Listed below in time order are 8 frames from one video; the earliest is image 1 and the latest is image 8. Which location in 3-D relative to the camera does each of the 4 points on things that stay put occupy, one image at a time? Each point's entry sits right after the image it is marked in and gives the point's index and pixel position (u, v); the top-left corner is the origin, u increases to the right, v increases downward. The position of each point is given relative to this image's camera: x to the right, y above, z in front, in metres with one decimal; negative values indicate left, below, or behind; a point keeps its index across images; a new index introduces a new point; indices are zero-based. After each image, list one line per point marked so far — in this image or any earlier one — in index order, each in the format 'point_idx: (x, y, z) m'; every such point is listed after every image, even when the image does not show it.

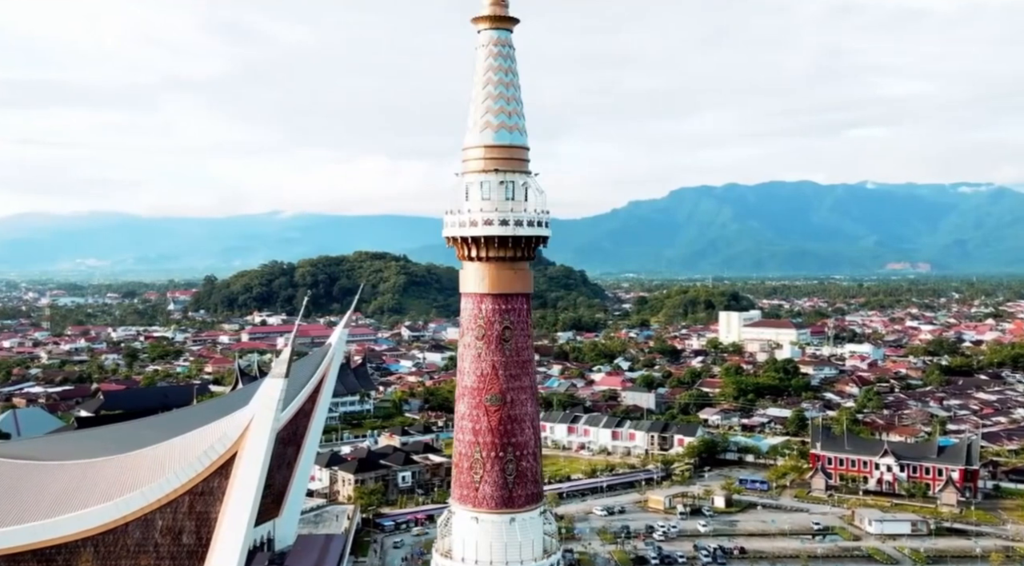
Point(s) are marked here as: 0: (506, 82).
0: (-0.1, +2.9, +14.4) m
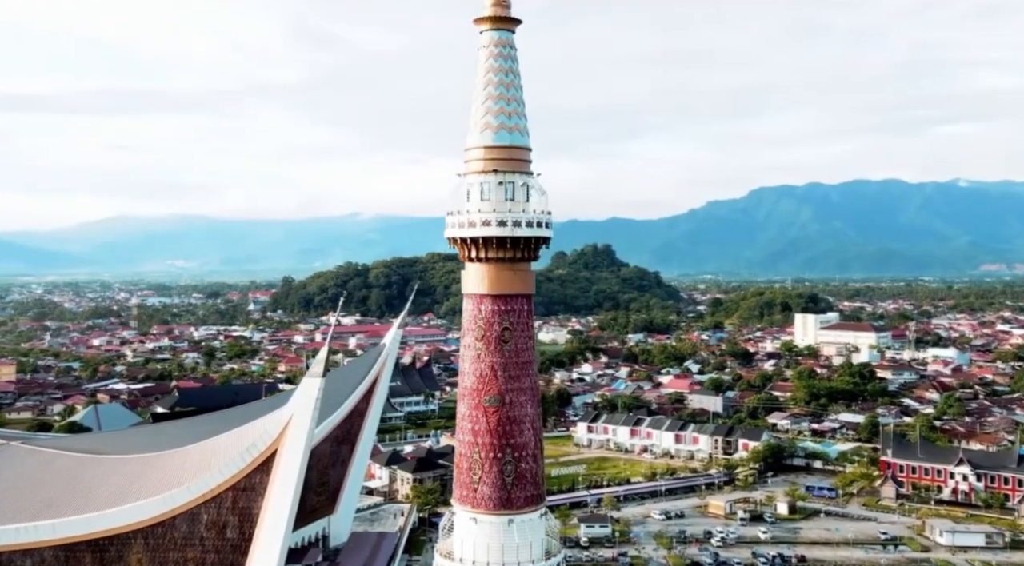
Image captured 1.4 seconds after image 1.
0: (-0.1, +2.9, +14.5) m
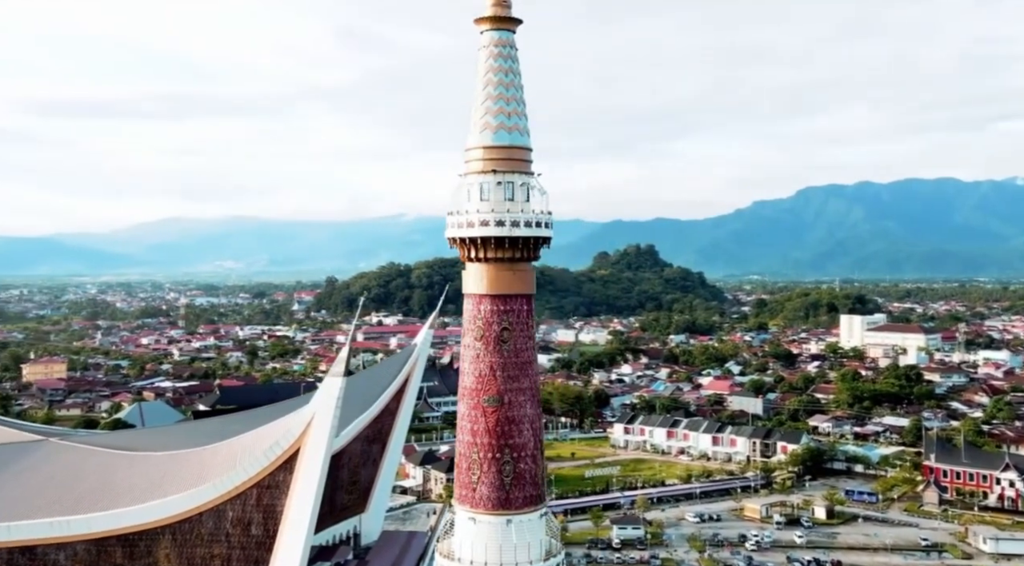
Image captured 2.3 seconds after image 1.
0: (0.0, +2.9, +14.5) m
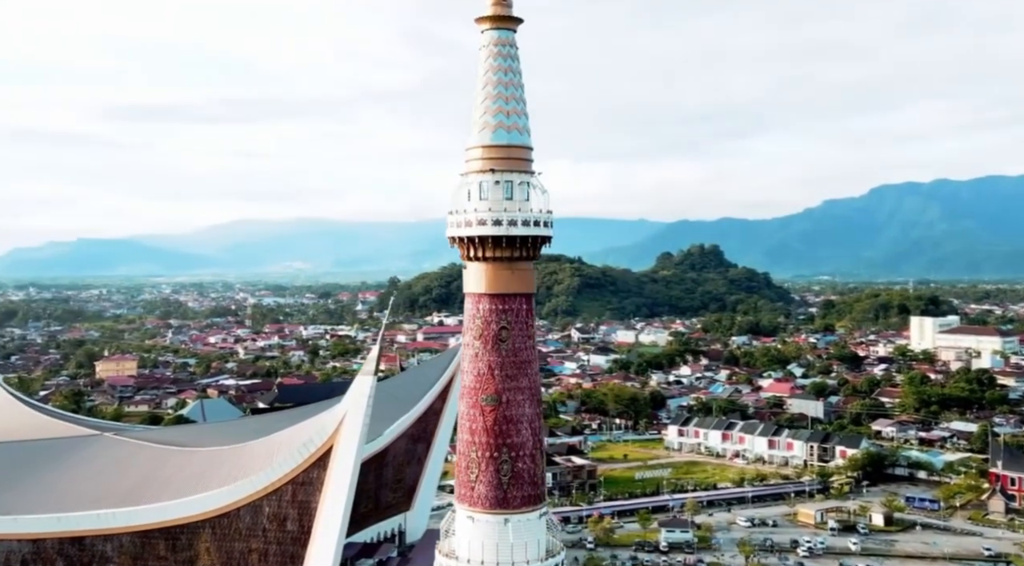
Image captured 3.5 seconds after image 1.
0: (0.0, +2.9, +14.5) m
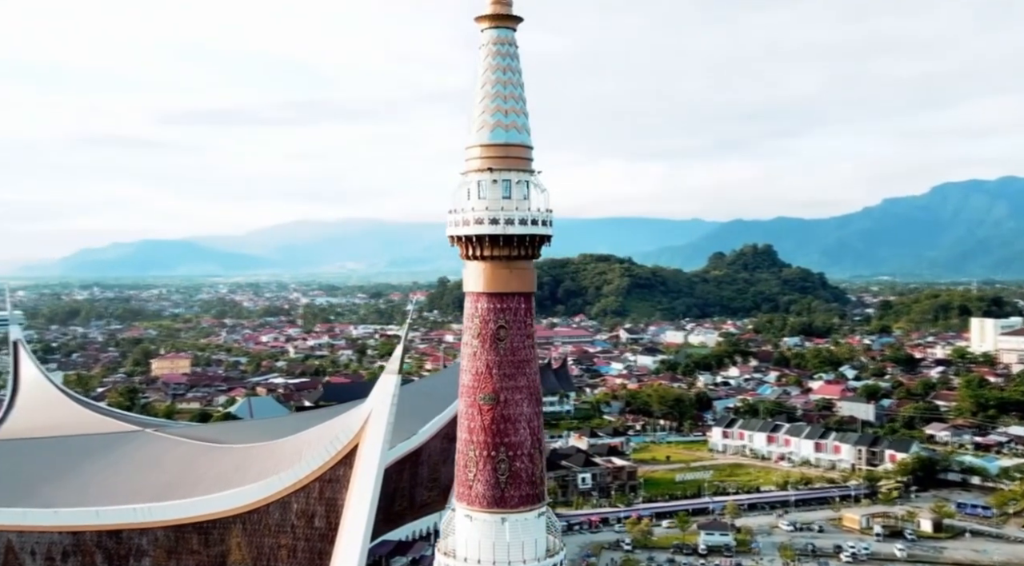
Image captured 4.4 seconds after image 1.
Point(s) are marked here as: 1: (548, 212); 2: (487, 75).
0: (0.0, +2.9, +14.5) m
1: (+0.5, +1.0, +14.5) m
2: (-0.3, +3.1, +14.8) m
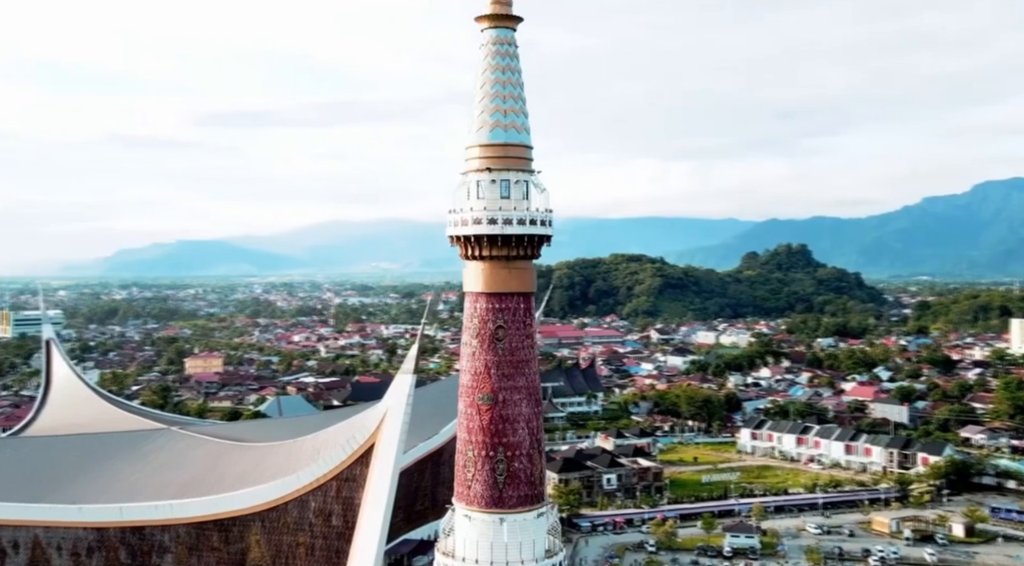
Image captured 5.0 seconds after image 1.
0: (0.0, +2.9, +14.4) m
1: (+0.5, +1.0, +14.4) m
2: (-0.3, +3.1, +14.8) m
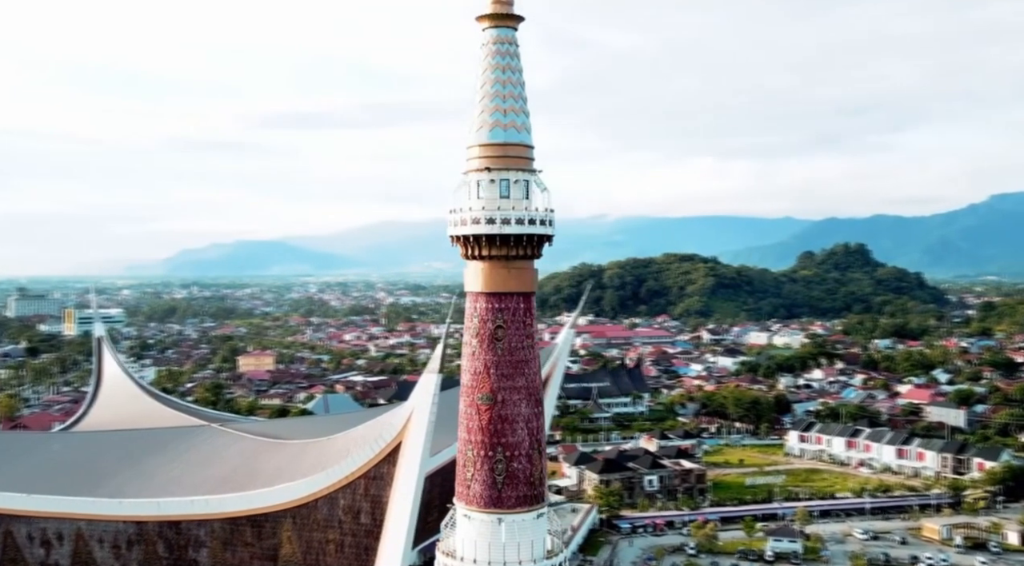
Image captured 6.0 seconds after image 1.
0: (0.0, +2.9, +14.3) m
1: (+0.6, +1.1, +14.3) m
2: (-0.2, +3.1, +14.7) m
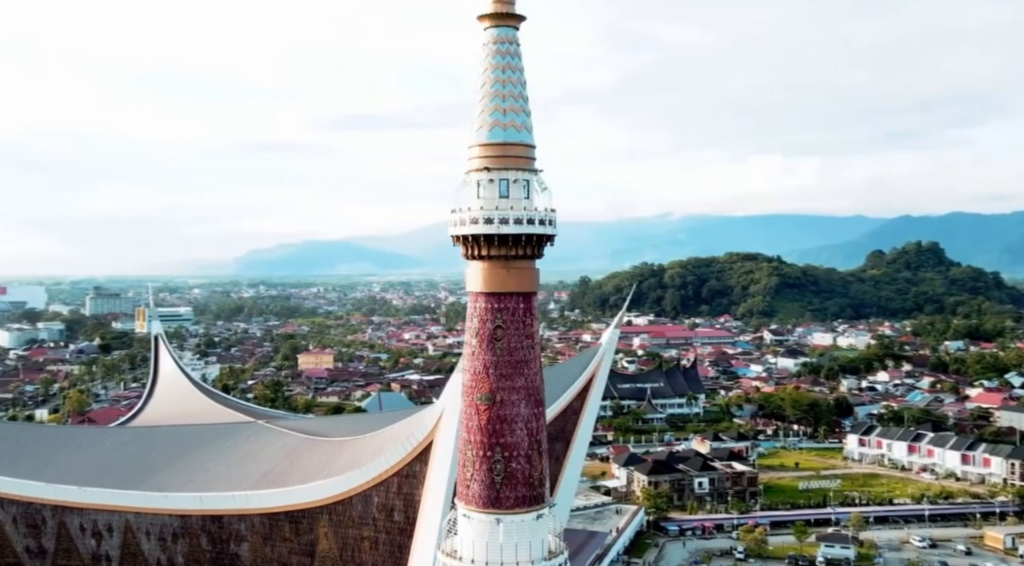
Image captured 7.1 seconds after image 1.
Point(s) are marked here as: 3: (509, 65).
0: (+0.1, +3.0, +14.1) m
1: (+0.6, +1.1, +14.1) m
2: (-0.2, +3.1, +14.5) m
3: (+0.1, +3.2, +14.3) m
